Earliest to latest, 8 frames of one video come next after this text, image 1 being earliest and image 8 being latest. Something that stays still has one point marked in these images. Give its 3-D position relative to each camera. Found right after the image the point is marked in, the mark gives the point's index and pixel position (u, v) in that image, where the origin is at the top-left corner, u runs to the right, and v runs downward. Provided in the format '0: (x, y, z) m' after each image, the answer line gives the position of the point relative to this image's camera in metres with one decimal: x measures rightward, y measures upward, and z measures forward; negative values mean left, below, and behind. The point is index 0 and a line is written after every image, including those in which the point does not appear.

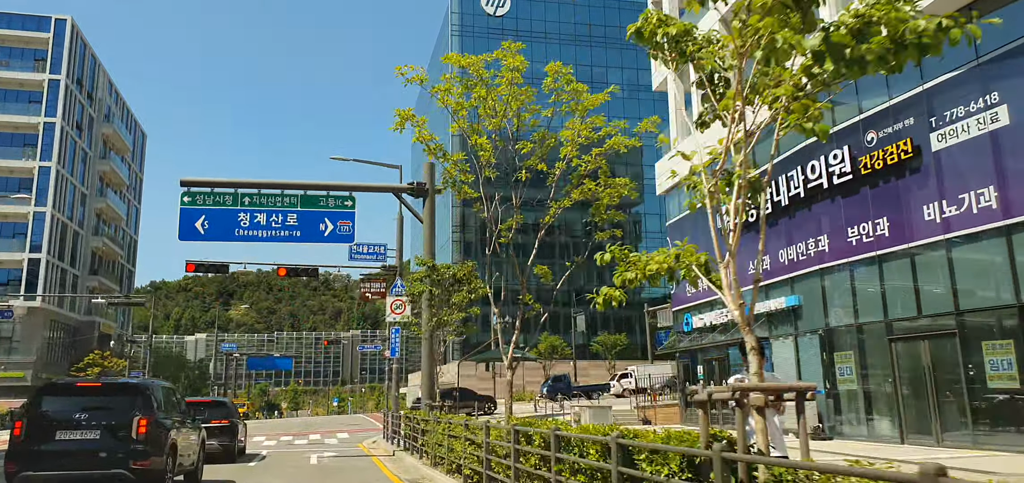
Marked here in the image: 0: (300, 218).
0: (-5.6, +0.6, +19.6) m
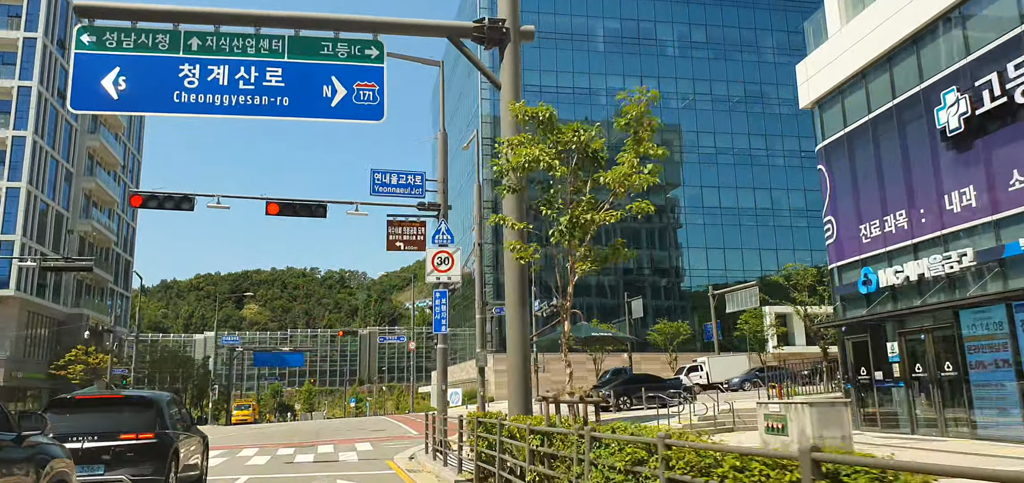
0: (-3.4, +2.5, +11.2) m
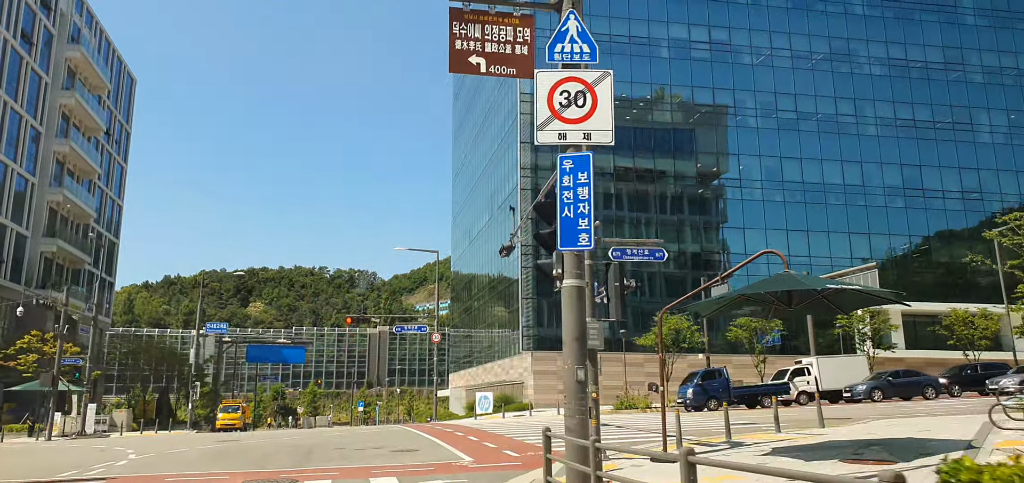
0: (-1.0, +4.7, +1.0) m
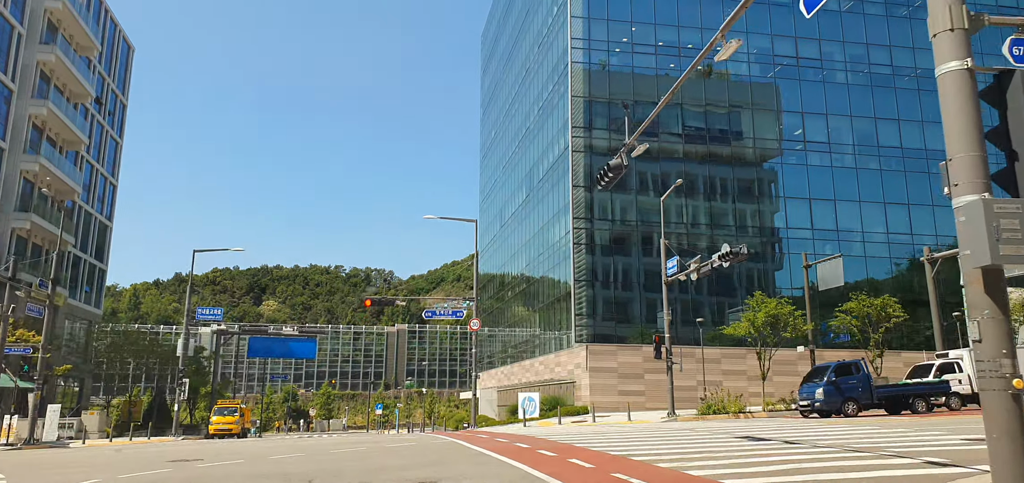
0: (+0.9, +6.6, -7.2) m
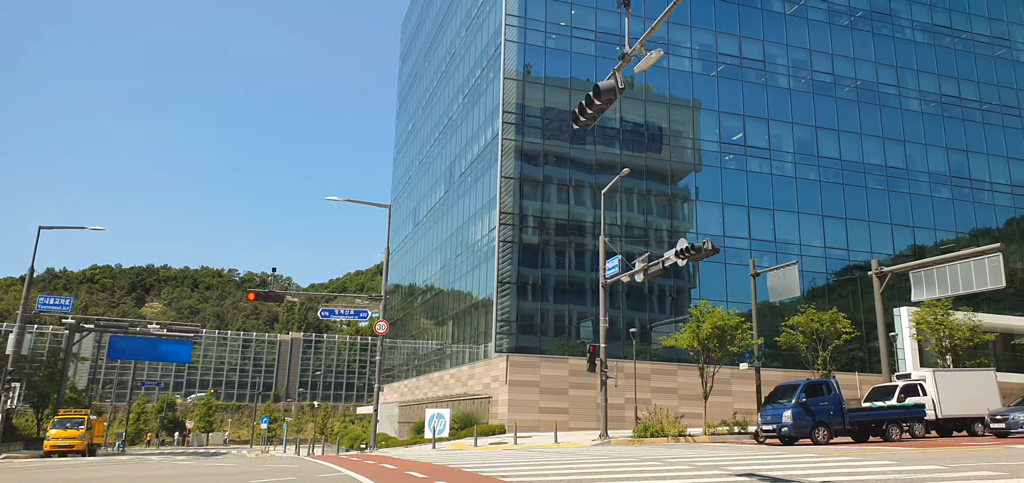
0: (+3.1, +7.7, -11.7) m
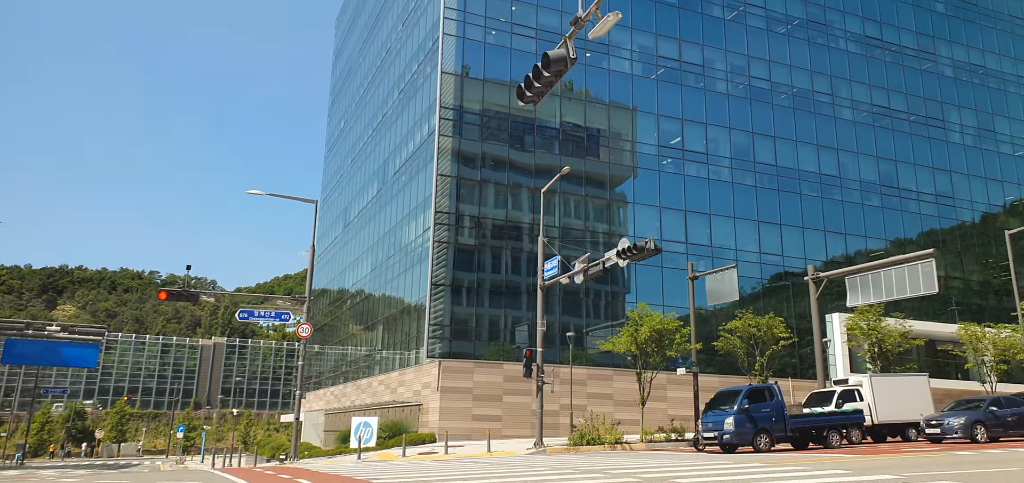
0: (+4.3, +8.0, -12.6) m
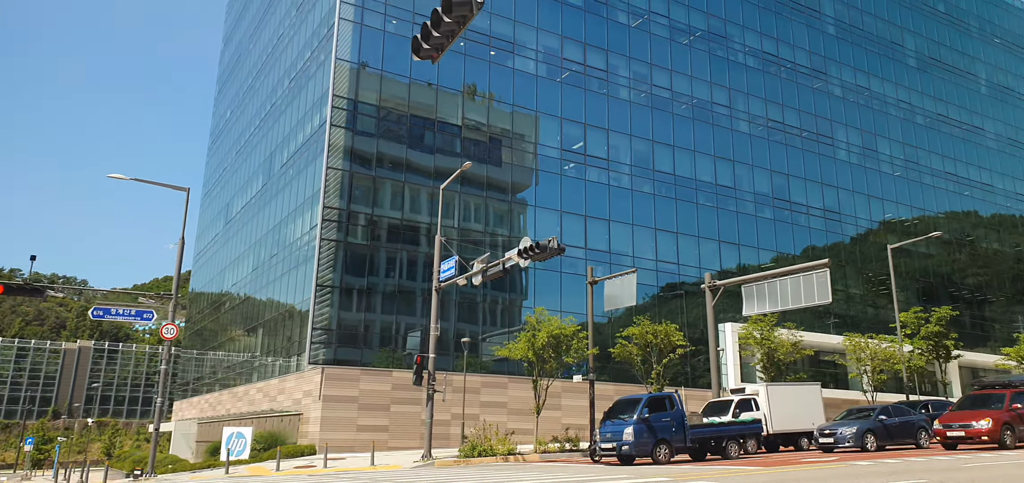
0: (+6.3, +8.4, -13.5) m
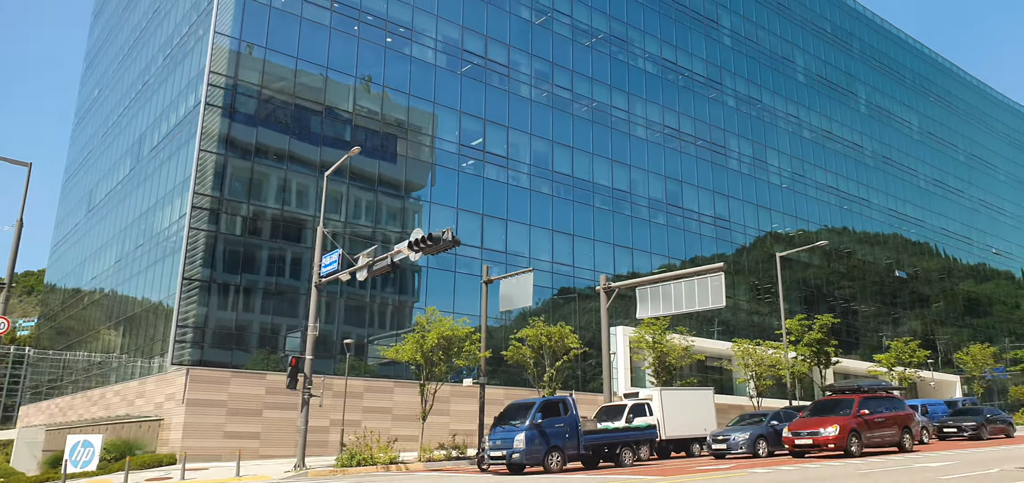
0: (+8.4, +8.6, -14.1) m
